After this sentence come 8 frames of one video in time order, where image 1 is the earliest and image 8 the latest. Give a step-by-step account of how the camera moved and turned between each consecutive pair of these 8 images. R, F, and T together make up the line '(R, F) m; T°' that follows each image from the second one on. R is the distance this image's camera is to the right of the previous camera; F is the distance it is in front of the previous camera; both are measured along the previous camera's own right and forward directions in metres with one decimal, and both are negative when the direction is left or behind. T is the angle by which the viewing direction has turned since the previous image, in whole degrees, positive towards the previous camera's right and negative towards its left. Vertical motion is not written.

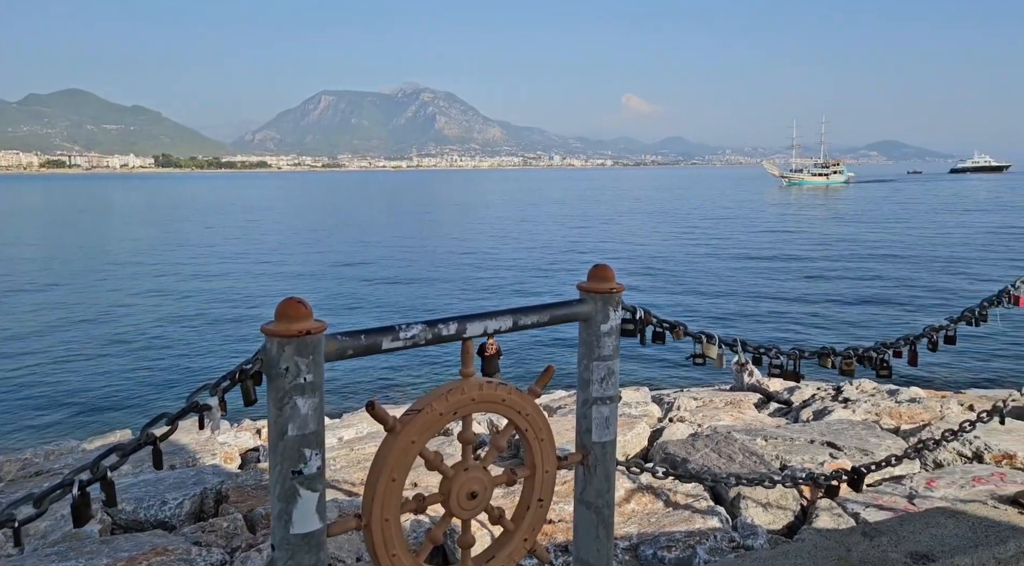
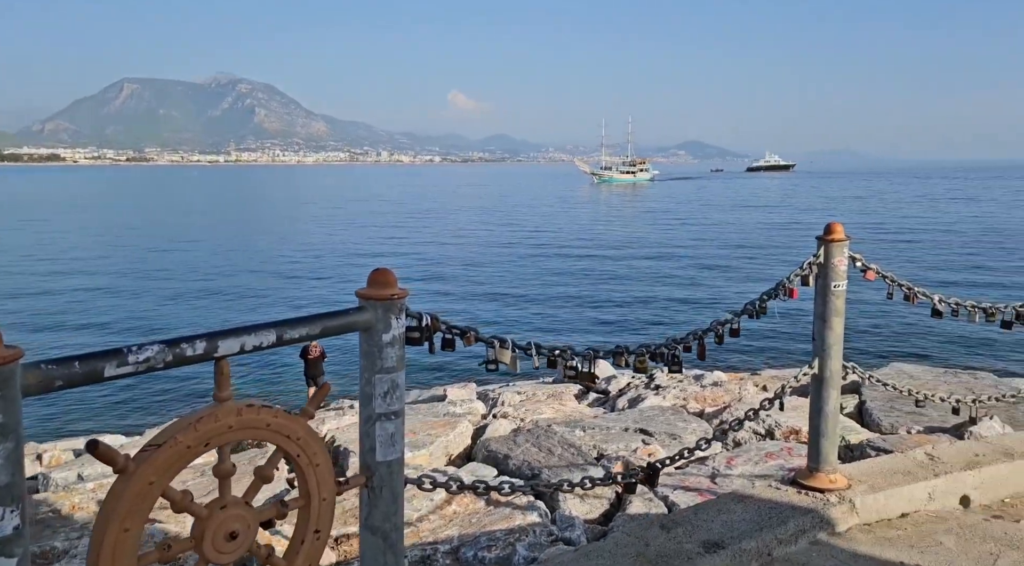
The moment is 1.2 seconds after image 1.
(+0.3, +0.3) m; +11°
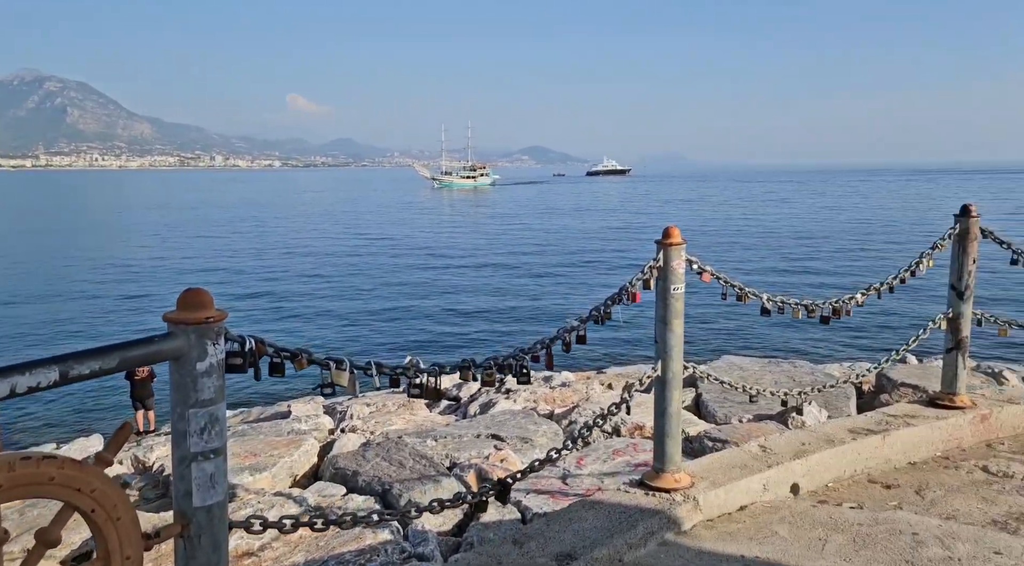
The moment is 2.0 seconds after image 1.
(+0.1, +0.5) m; +10°
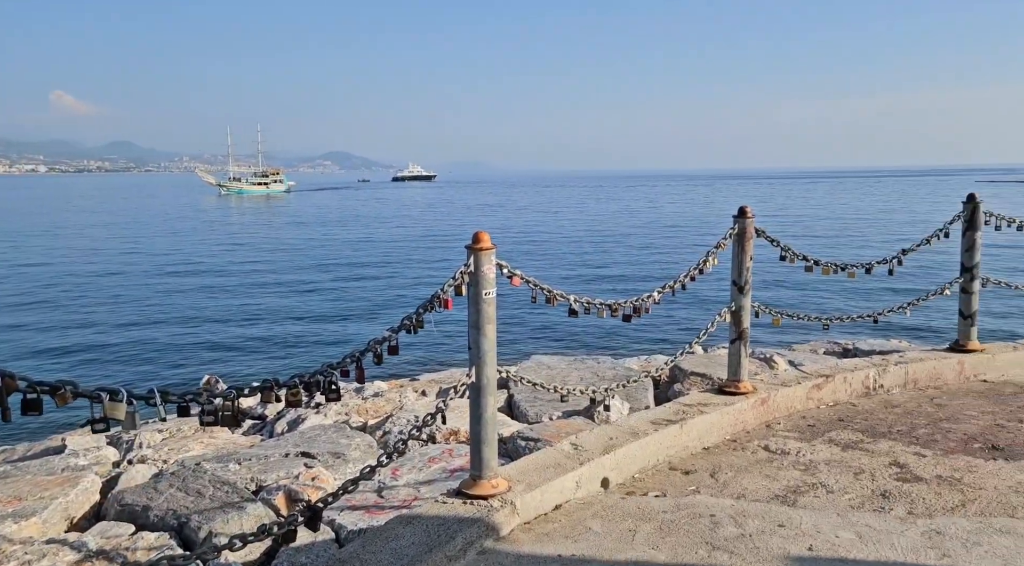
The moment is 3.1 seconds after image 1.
(0.0, +0.5) m; +12°
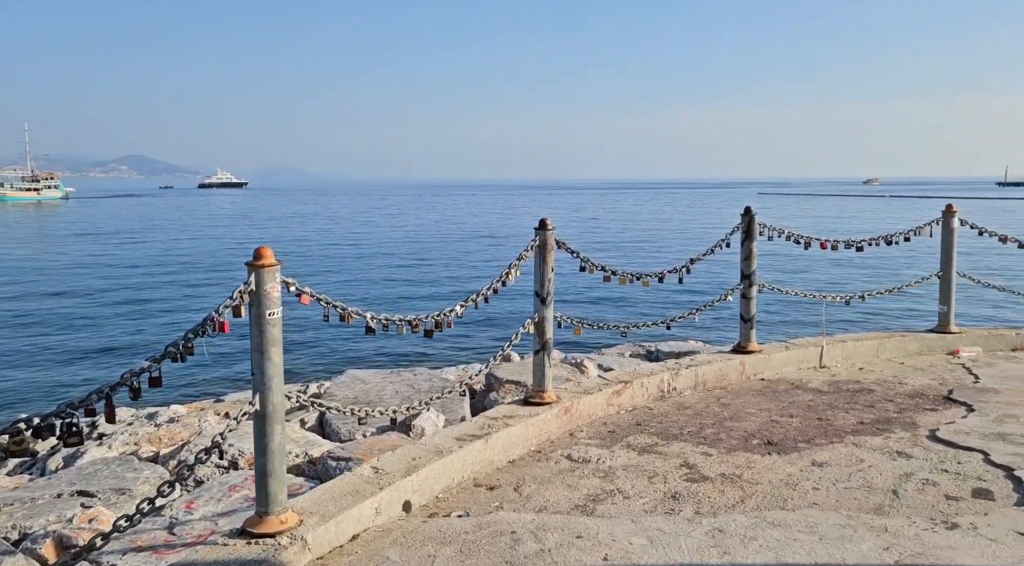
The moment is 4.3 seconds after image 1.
(+0.4, +0.4) m; +12°
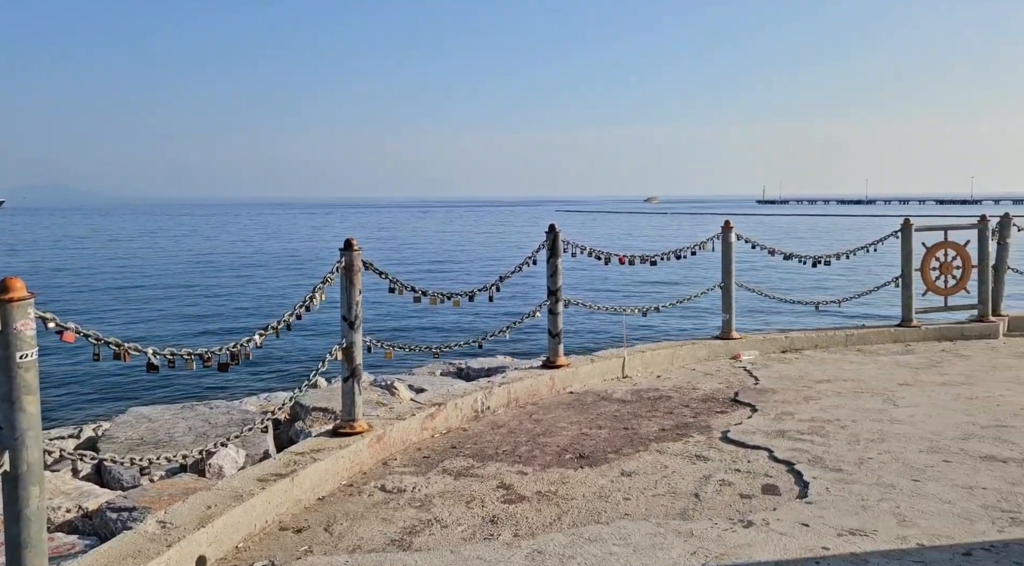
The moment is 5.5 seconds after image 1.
(+0.2, +2.1) m; +12°
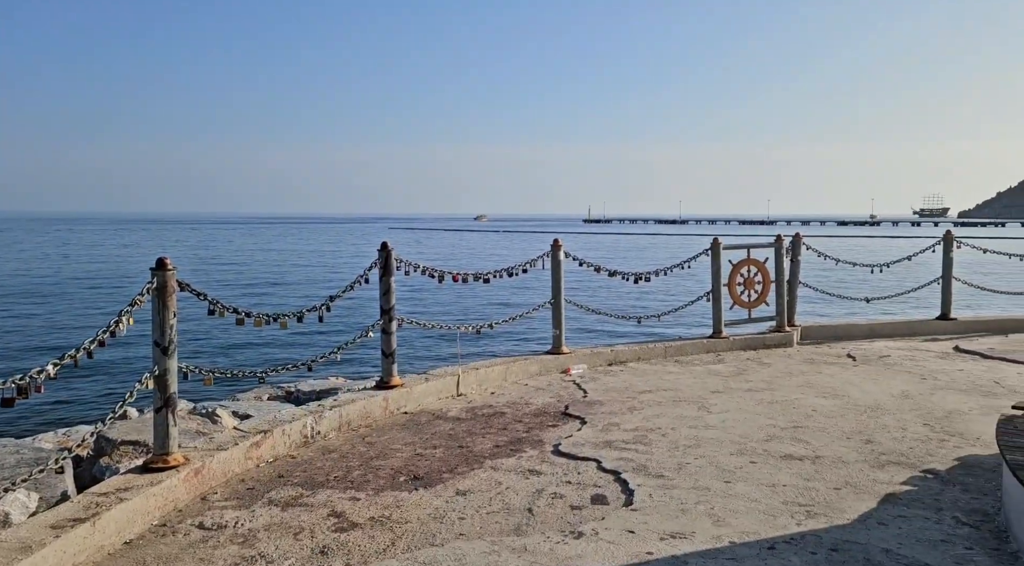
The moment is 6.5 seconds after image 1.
(+0.2, +0.9) m; +11°
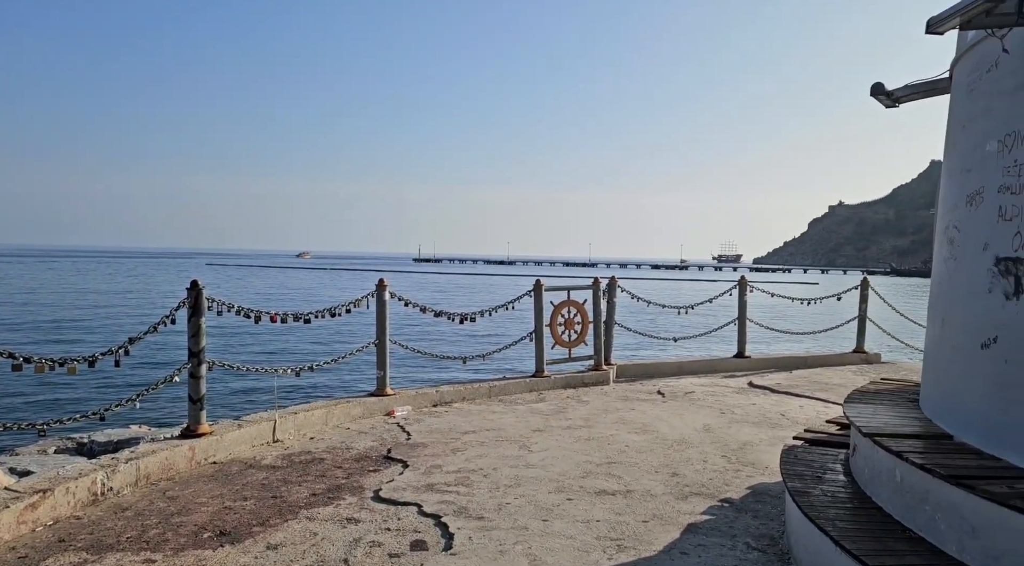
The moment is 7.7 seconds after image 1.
(+1.0, +0.3) m; +11°
